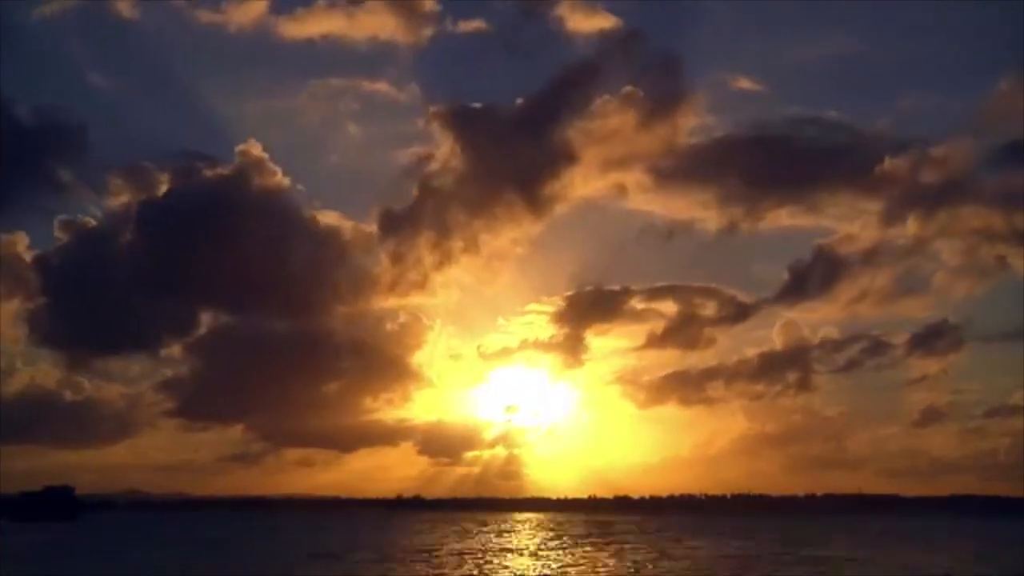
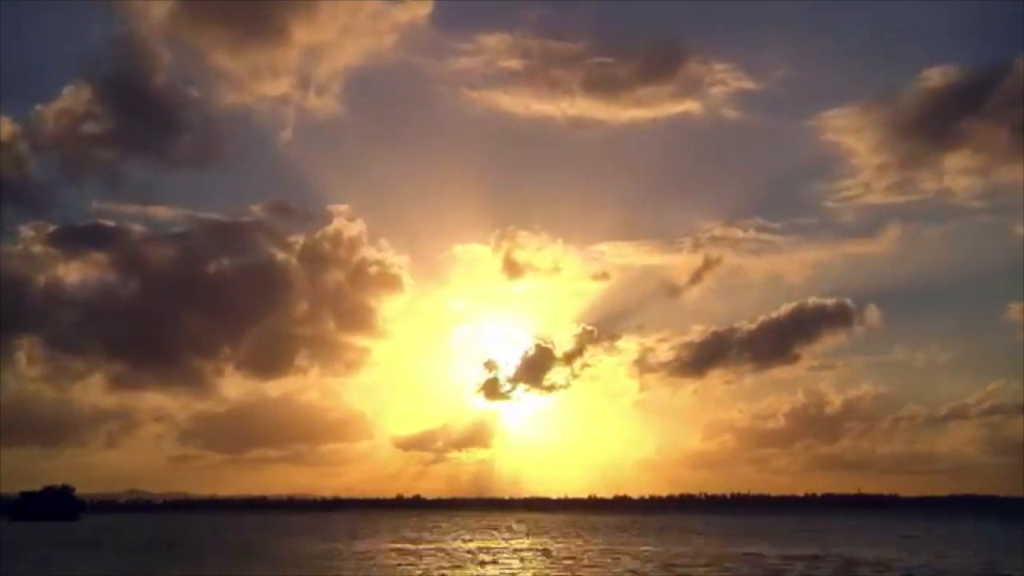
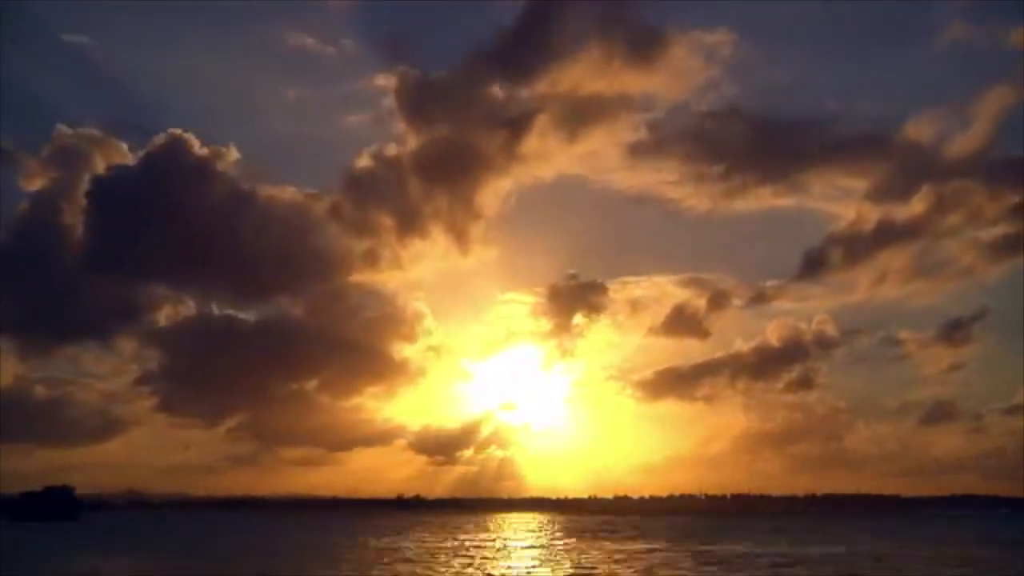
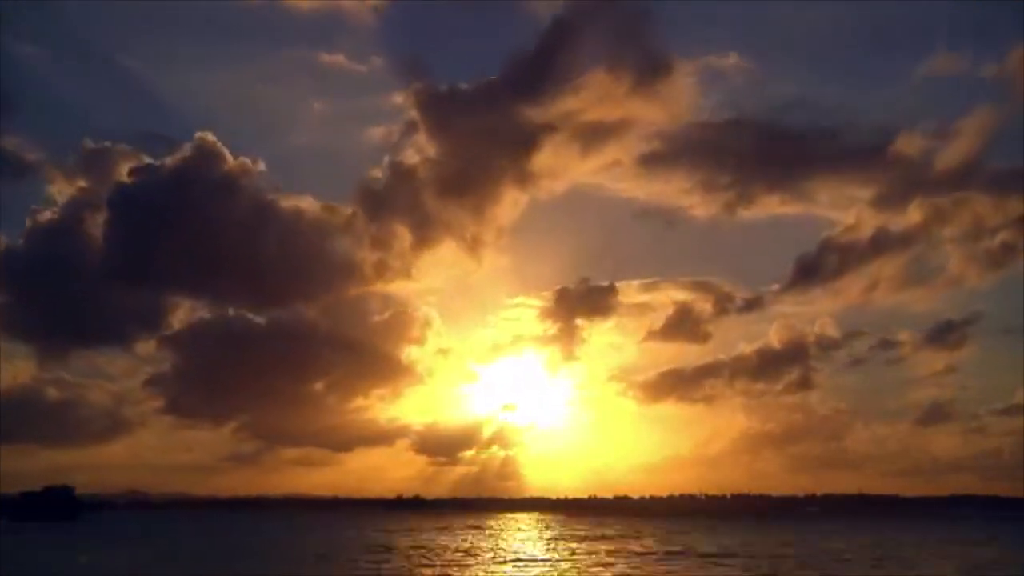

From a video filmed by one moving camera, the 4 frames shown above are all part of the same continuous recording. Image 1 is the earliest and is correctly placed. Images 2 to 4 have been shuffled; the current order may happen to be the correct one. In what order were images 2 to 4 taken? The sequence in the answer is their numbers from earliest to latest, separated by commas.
4, 3, 2
